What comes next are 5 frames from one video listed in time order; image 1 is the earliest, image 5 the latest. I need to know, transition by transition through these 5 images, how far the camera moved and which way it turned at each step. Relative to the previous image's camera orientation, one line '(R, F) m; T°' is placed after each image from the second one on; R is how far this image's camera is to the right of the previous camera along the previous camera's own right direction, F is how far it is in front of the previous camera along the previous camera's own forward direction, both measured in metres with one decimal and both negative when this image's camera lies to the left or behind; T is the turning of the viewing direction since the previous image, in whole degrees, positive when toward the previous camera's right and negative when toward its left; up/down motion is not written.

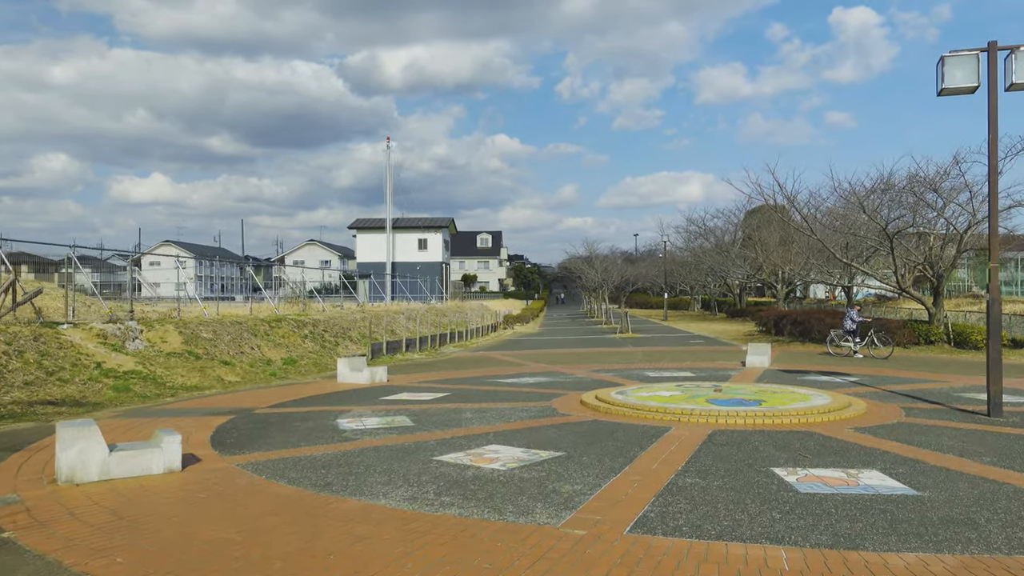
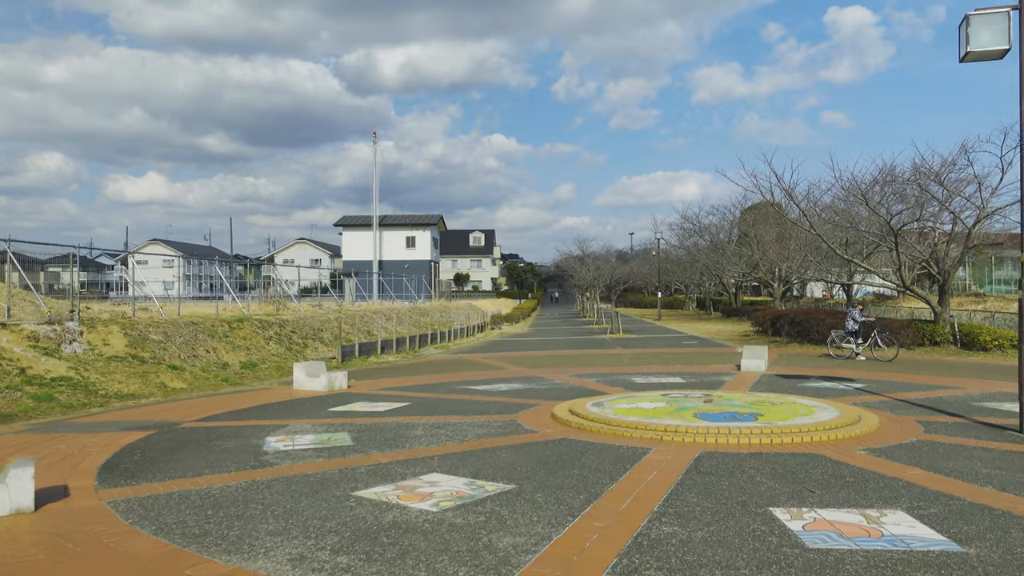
(+0.4, +1.3) m; 0°
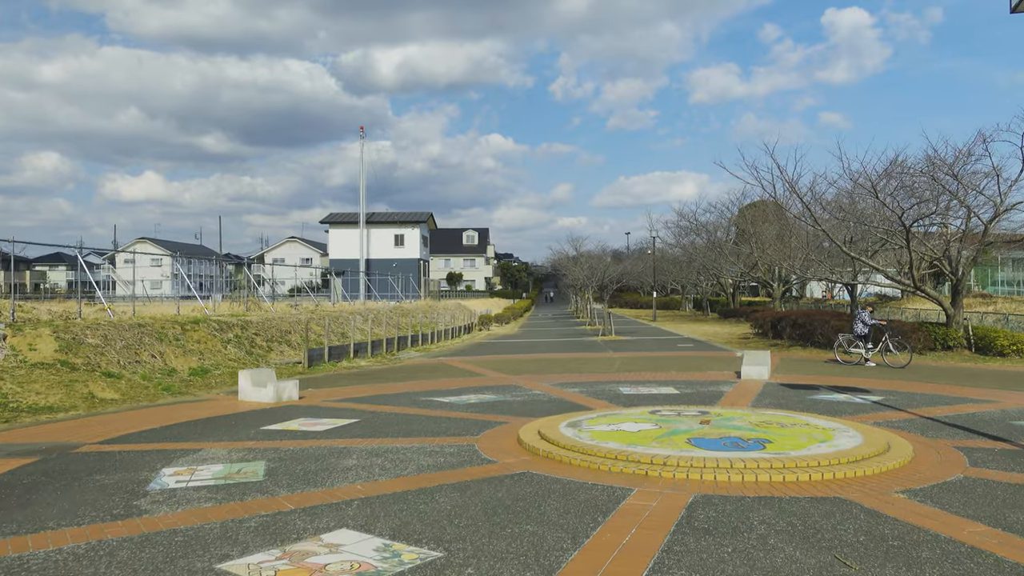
(+0.4, +1.5) m; 0°
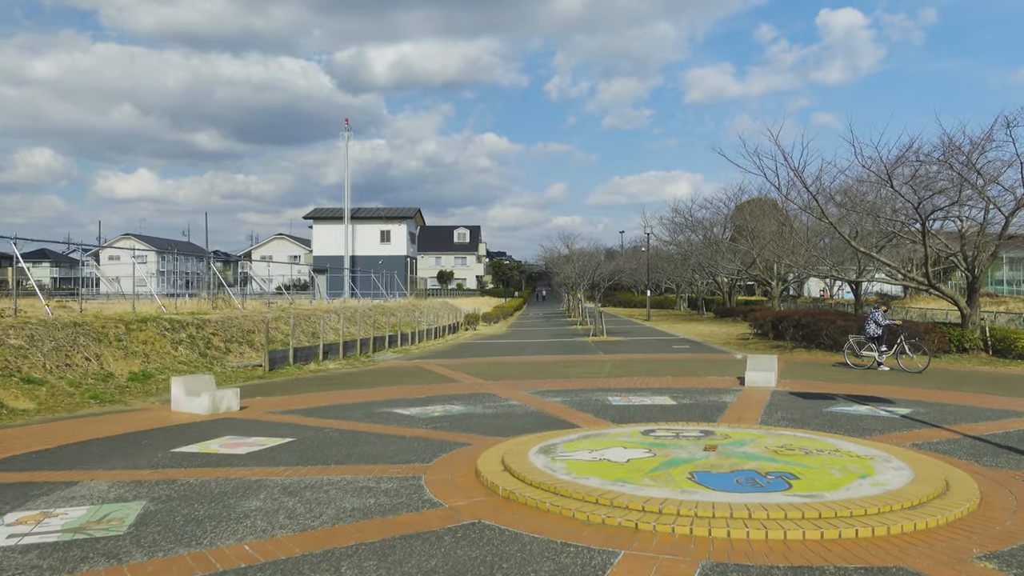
(+0.3, +1.6) m; 0°
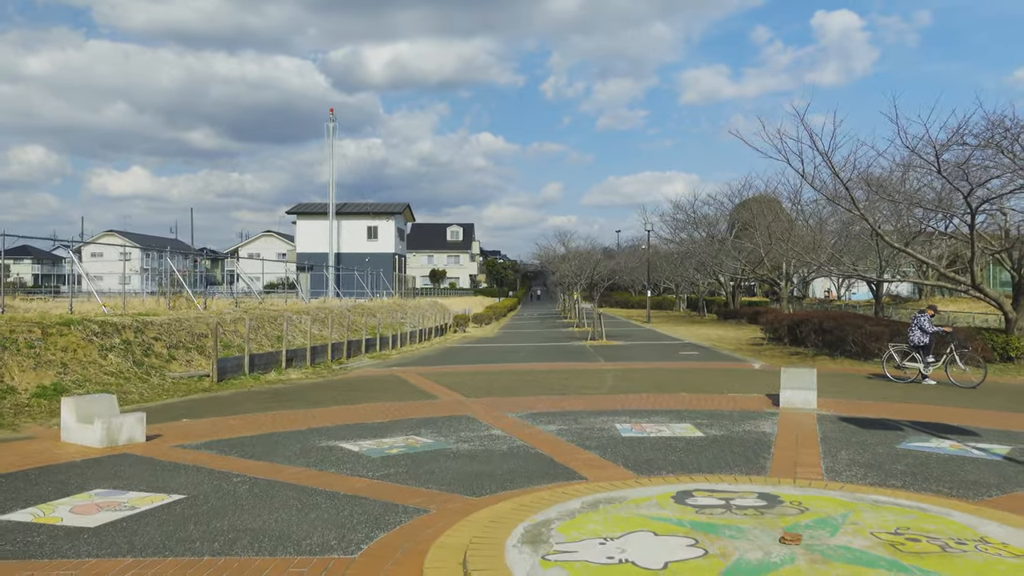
(+0.1, +2.3) m; 0°
